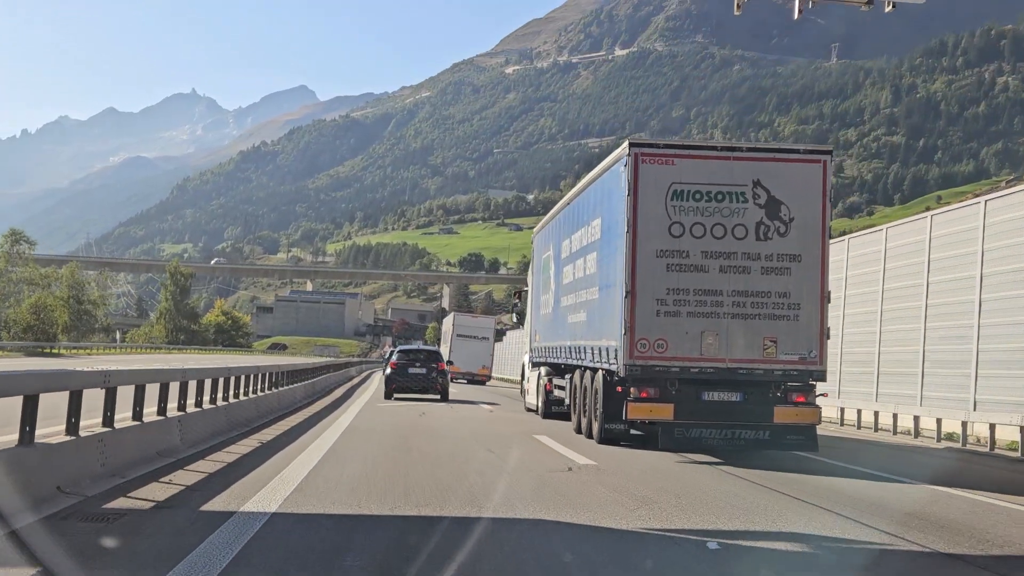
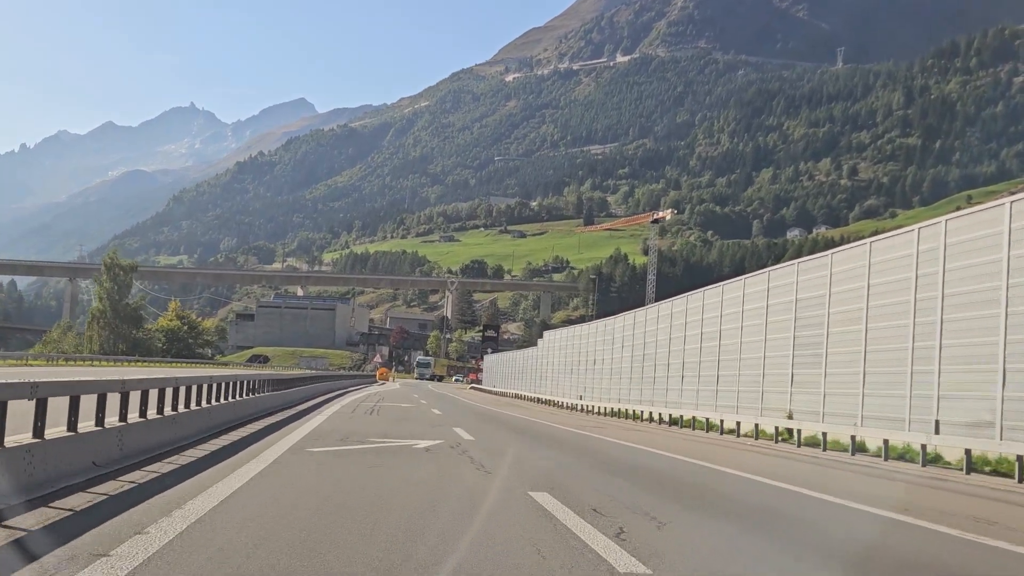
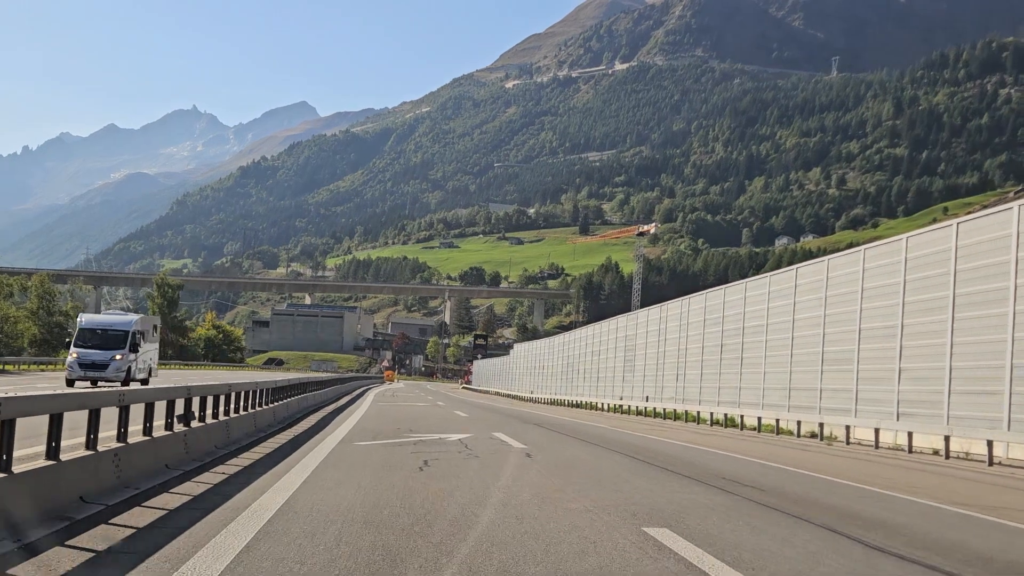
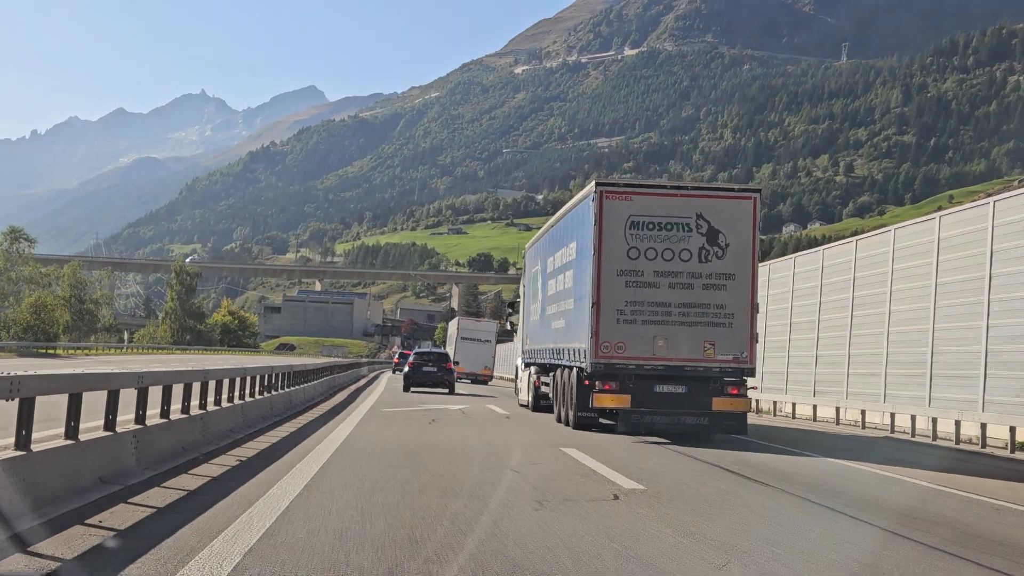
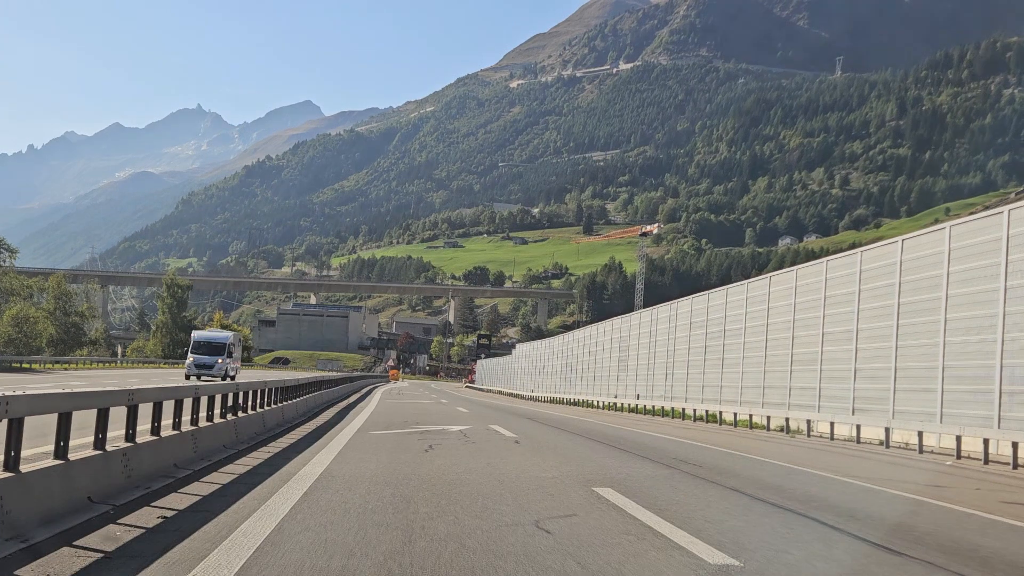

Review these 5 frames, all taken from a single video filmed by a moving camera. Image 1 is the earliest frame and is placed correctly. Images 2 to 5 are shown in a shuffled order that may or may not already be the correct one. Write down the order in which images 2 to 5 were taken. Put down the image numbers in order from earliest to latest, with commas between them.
4, 5, 3, 2
